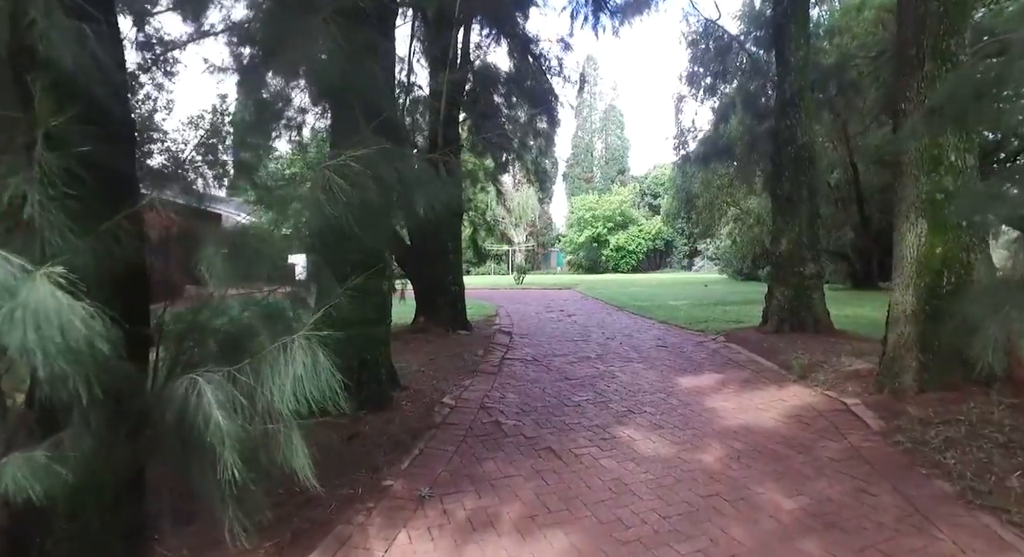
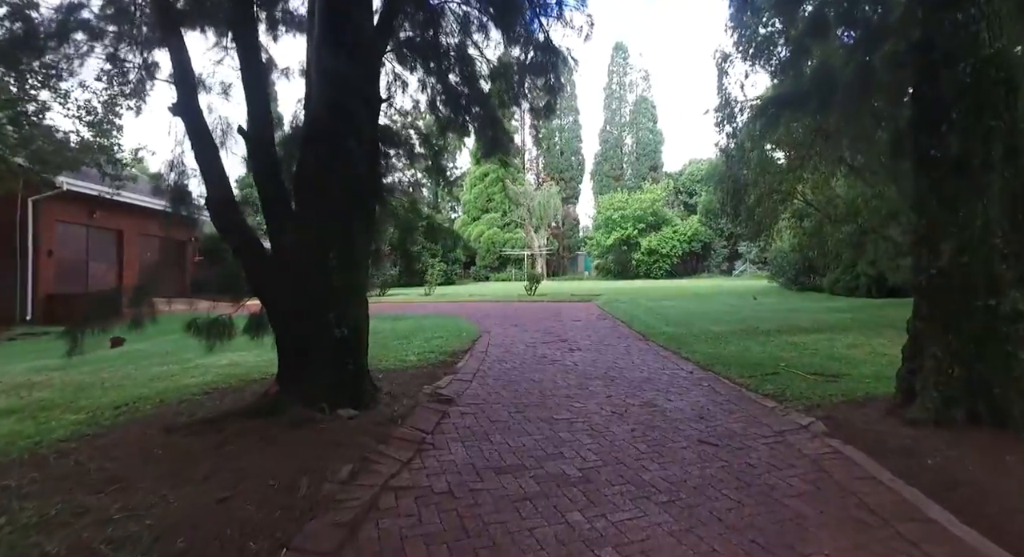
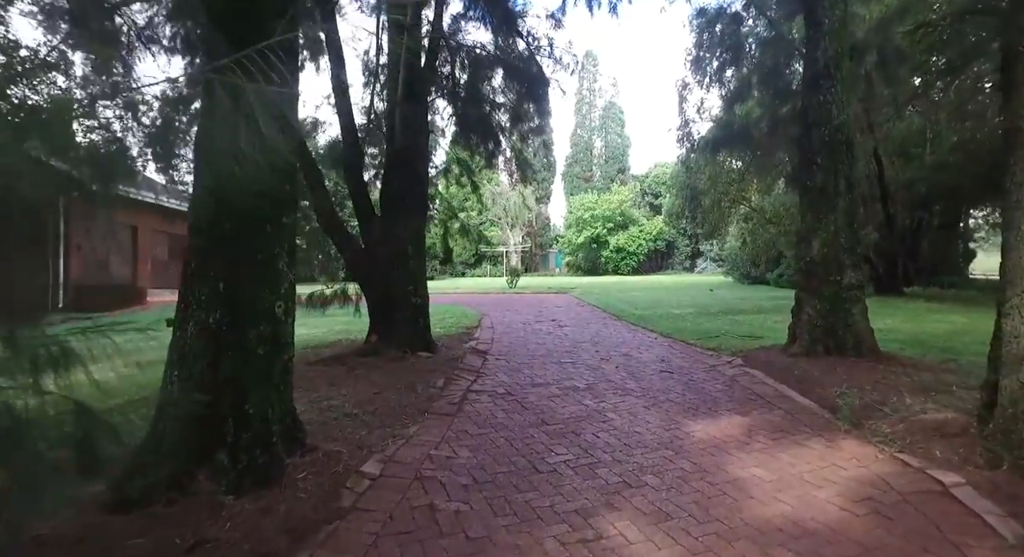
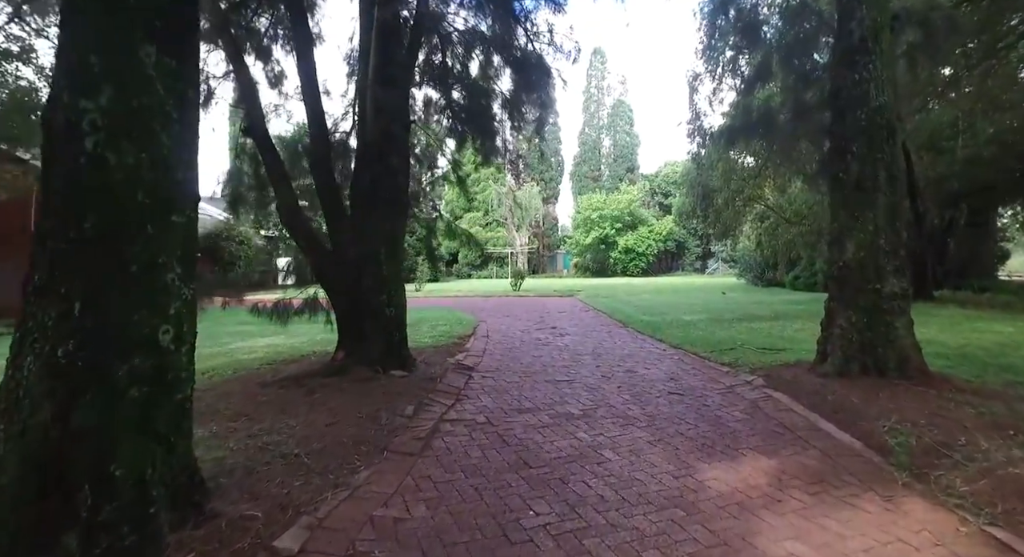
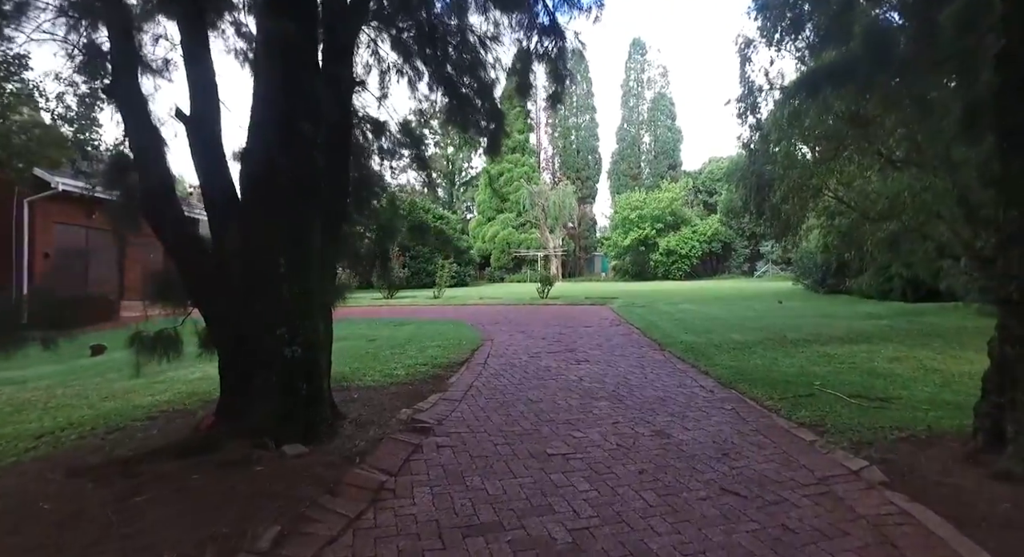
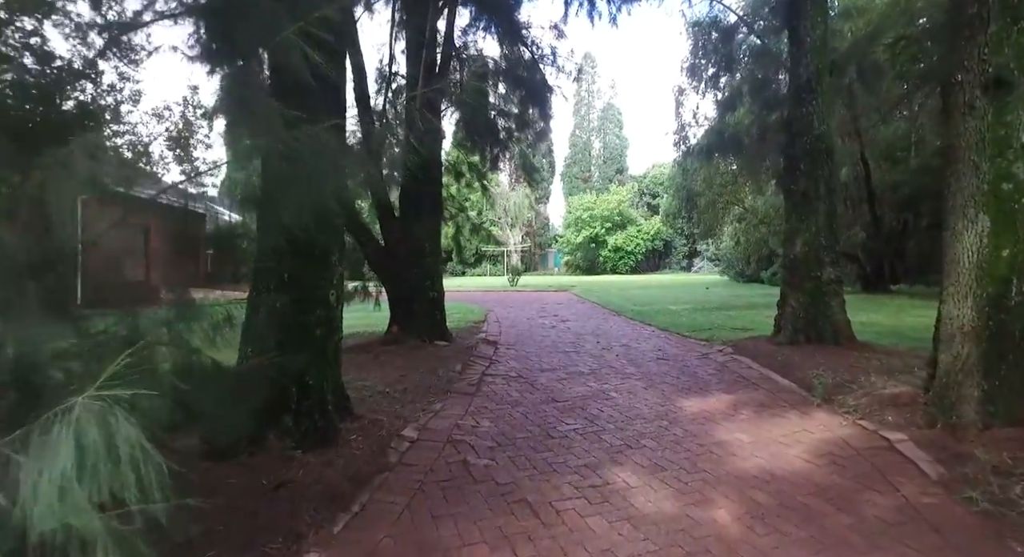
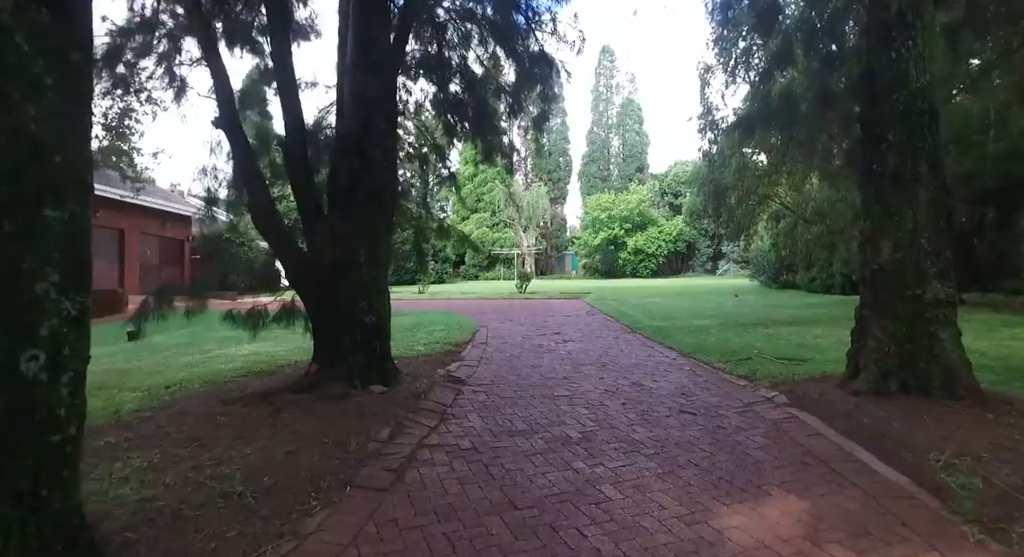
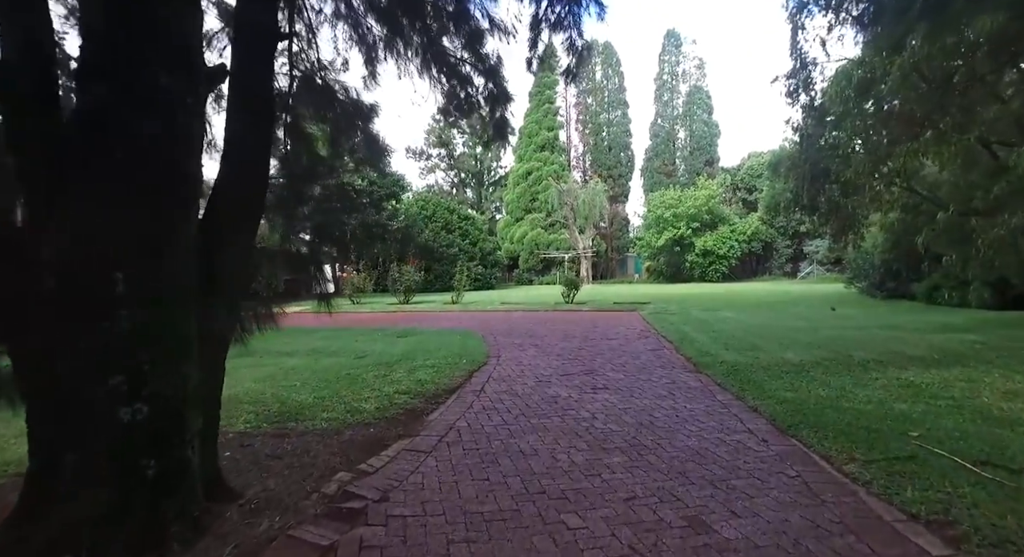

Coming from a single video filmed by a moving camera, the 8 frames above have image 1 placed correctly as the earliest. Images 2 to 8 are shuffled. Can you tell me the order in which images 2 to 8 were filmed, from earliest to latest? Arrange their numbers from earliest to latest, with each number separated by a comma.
6, 3, 4, 7, 2, 5, 8
